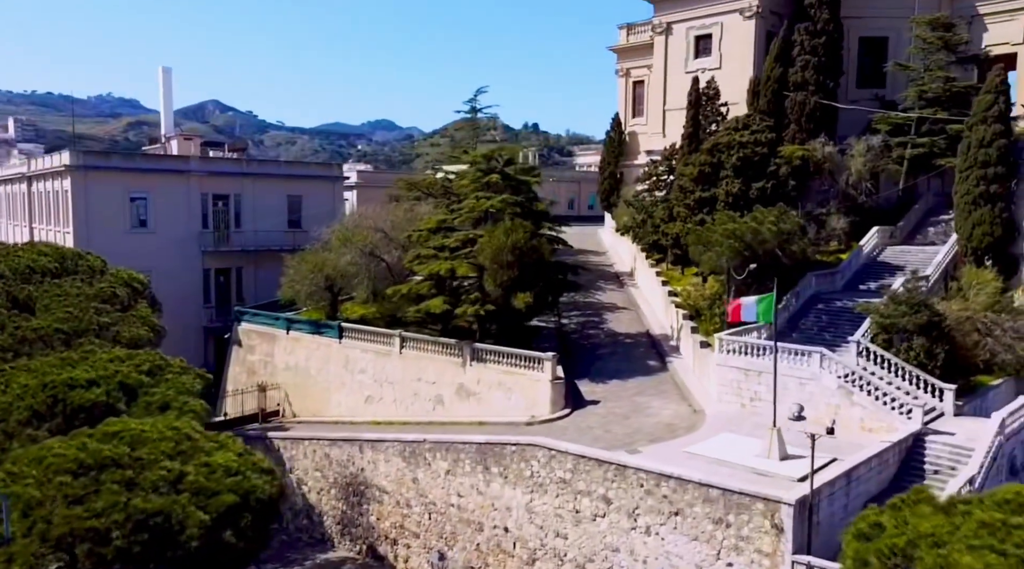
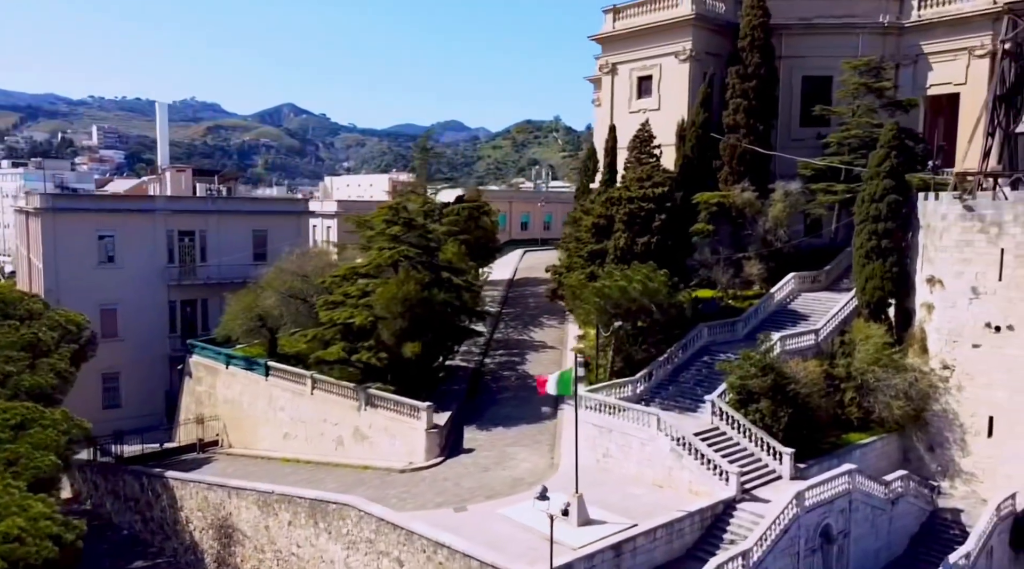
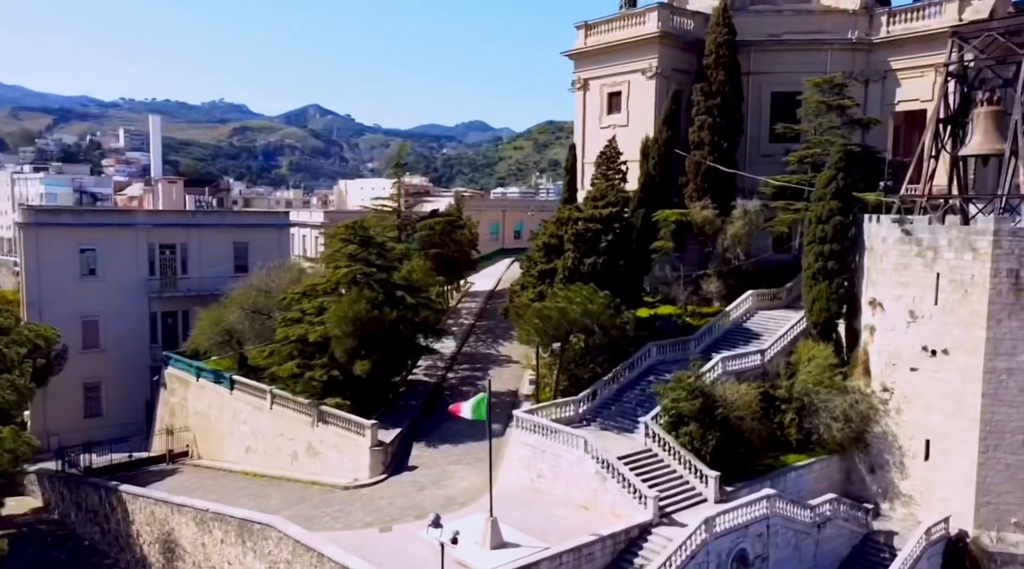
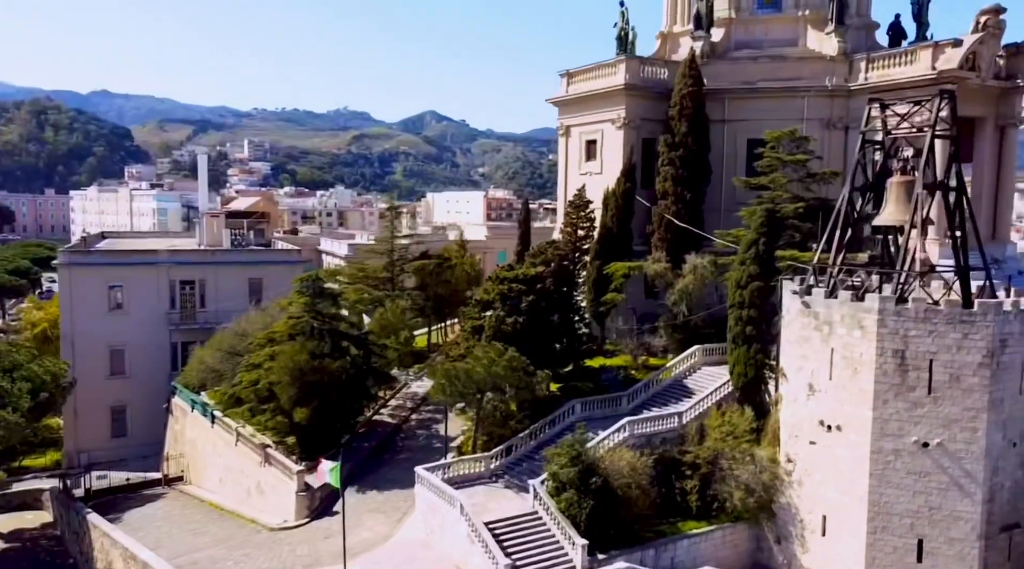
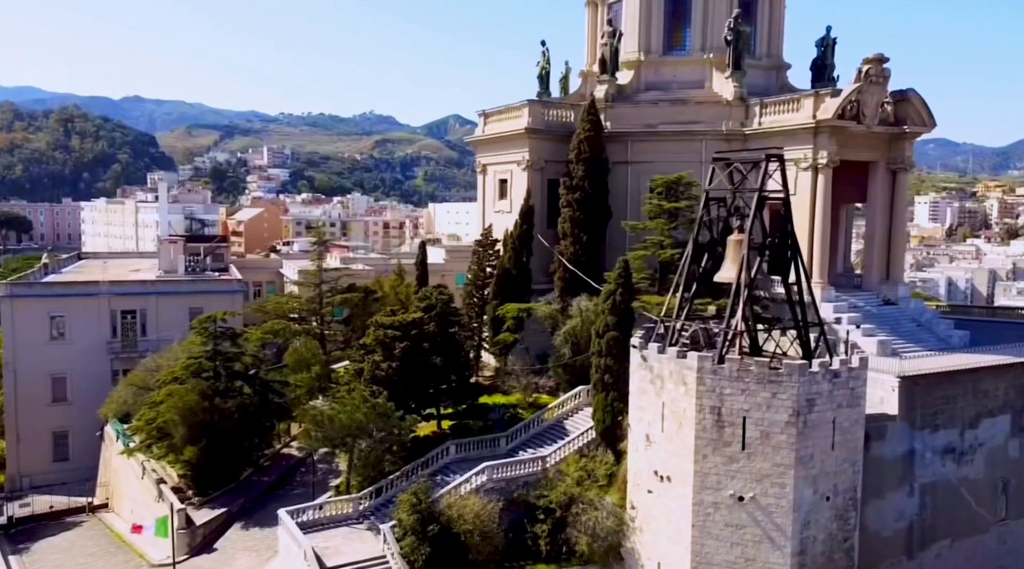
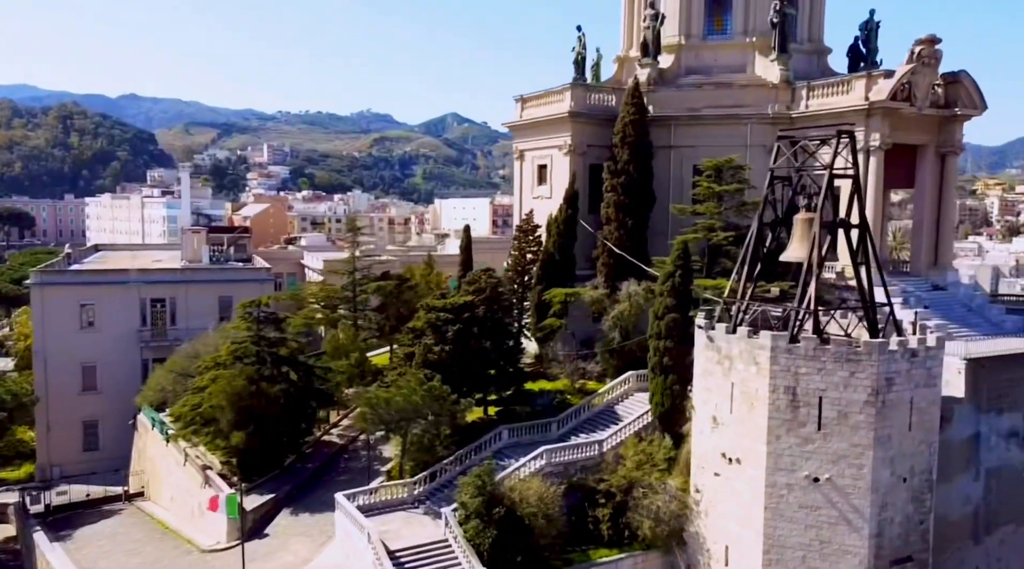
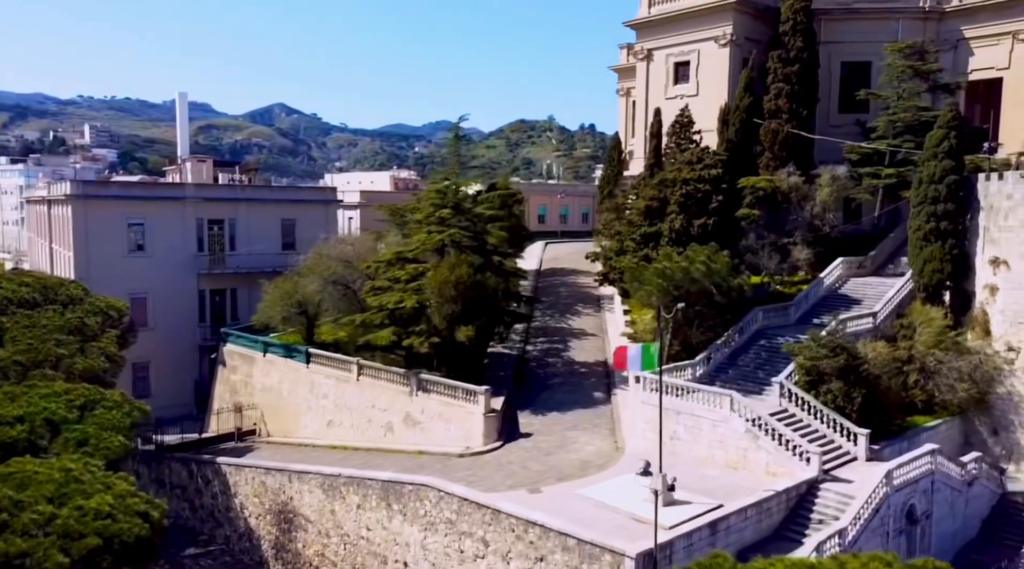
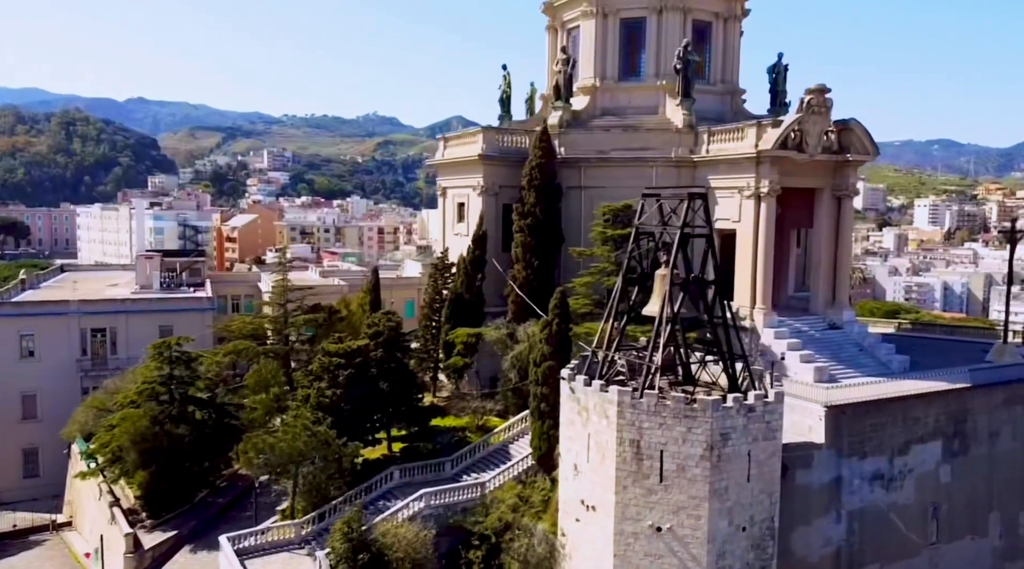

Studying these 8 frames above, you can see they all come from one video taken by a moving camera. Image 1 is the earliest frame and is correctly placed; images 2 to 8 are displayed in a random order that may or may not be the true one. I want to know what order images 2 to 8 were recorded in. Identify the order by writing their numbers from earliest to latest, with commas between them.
7, 2, 3, 4, 6, 5, 8
